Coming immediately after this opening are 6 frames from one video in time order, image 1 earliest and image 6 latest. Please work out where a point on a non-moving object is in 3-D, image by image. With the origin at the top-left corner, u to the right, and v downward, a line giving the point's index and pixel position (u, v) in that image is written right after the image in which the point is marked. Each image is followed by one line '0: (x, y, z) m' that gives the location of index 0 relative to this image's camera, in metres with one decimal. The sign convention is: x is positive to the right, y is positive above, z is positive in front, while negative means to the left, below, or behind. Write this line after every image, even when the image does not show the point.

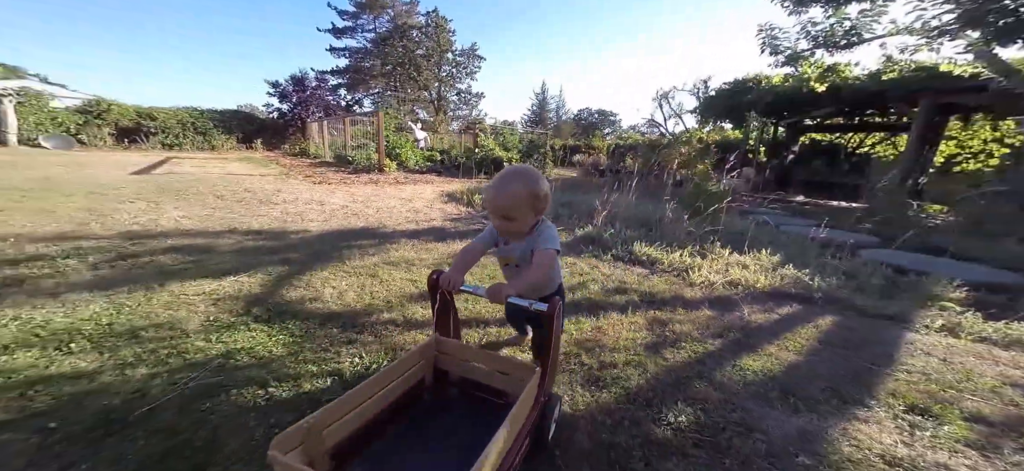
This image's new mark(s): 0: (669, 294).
0: (+1.3, -0.5, +3.1) m
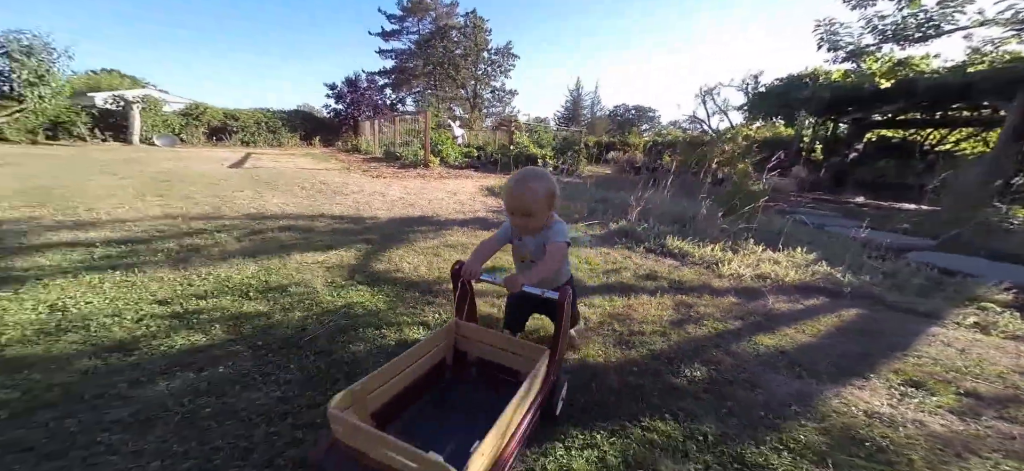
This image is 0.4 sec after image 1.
0: (+1.7, -0.4, +3.5) m
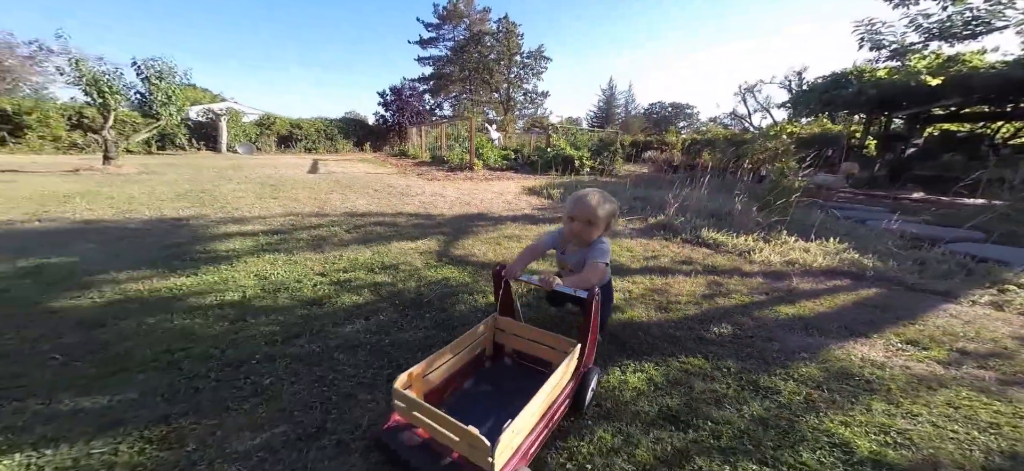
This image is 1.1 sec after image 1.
0: (+2.2, -0.3, +4.0) m
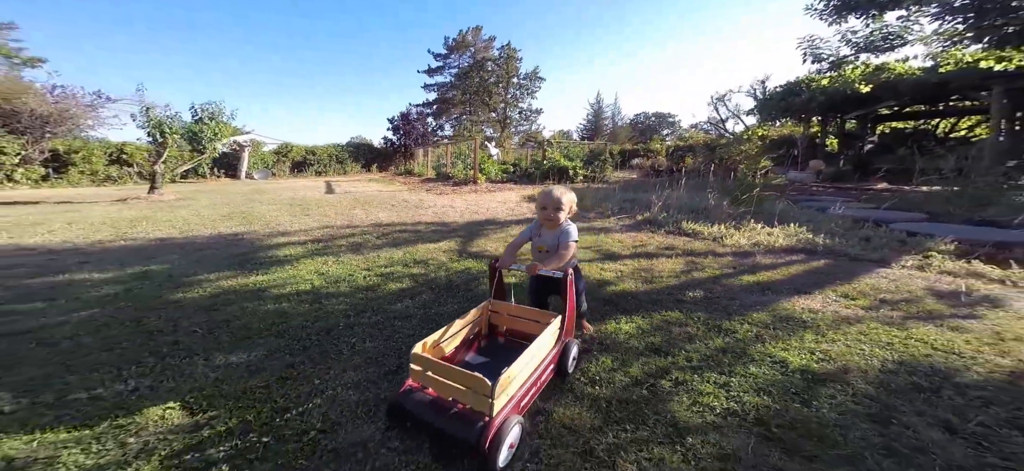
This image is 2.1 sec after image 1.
0: (+2.3, -0.2, +4.6) m
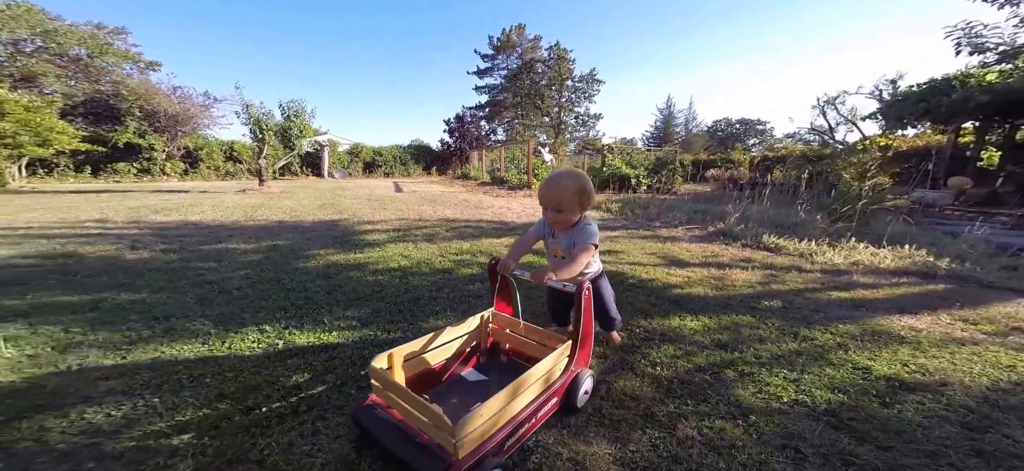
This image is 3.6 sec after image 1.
0: (+3.2, -0.3, +4.4) m
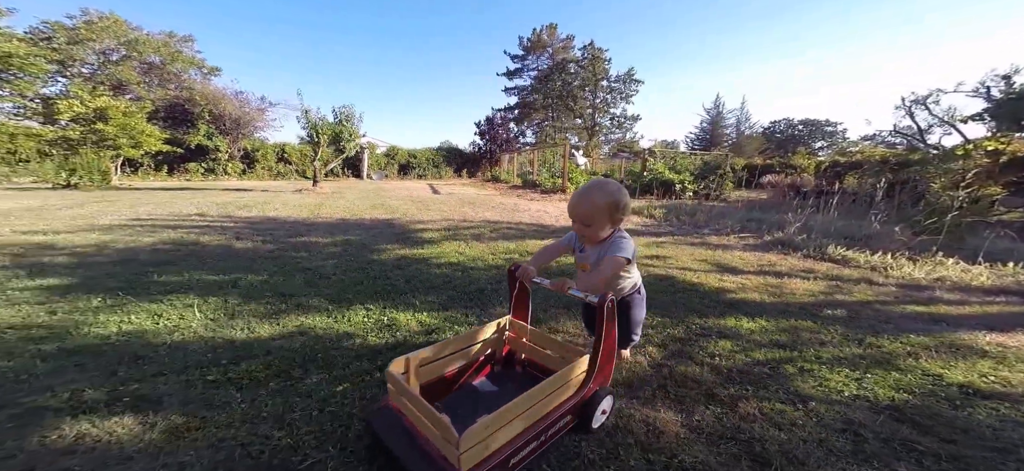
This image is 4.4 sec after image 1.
0: (+3.8, -0.4, +4.3) m
